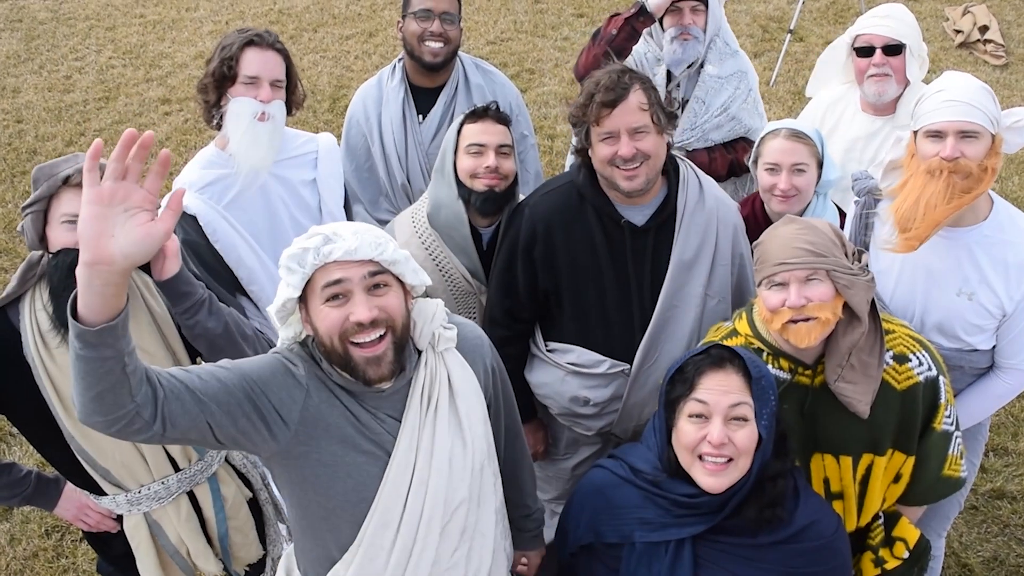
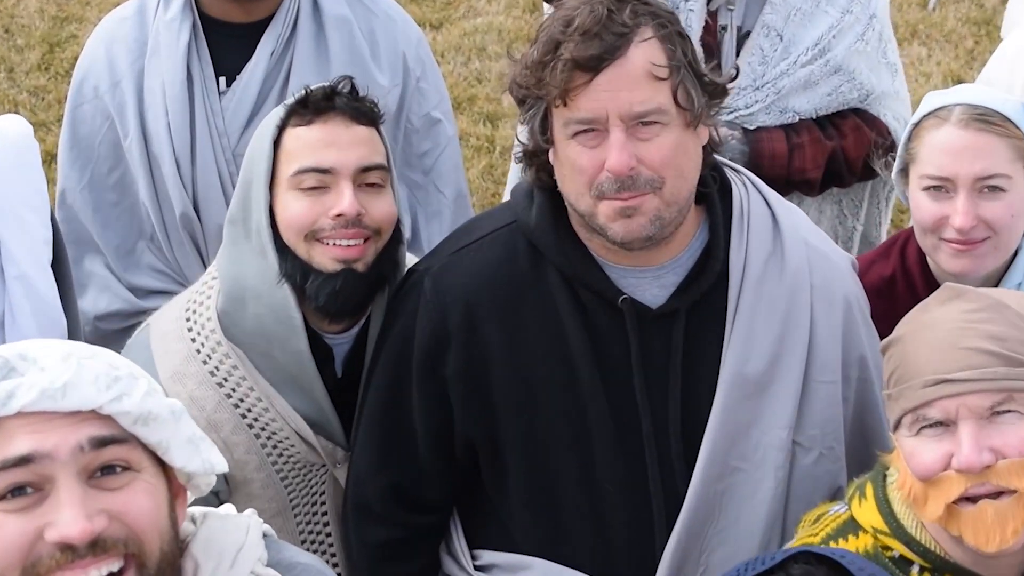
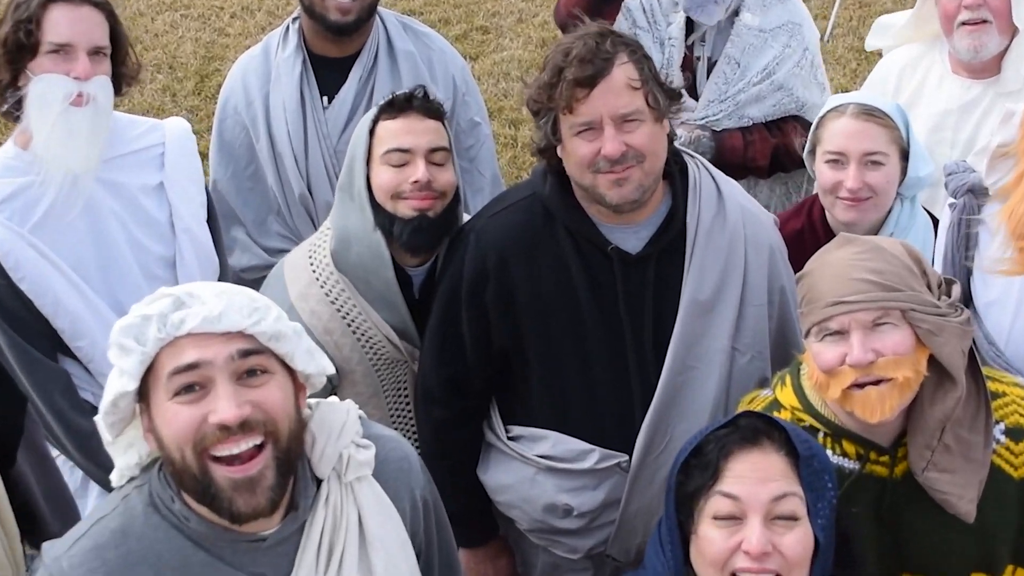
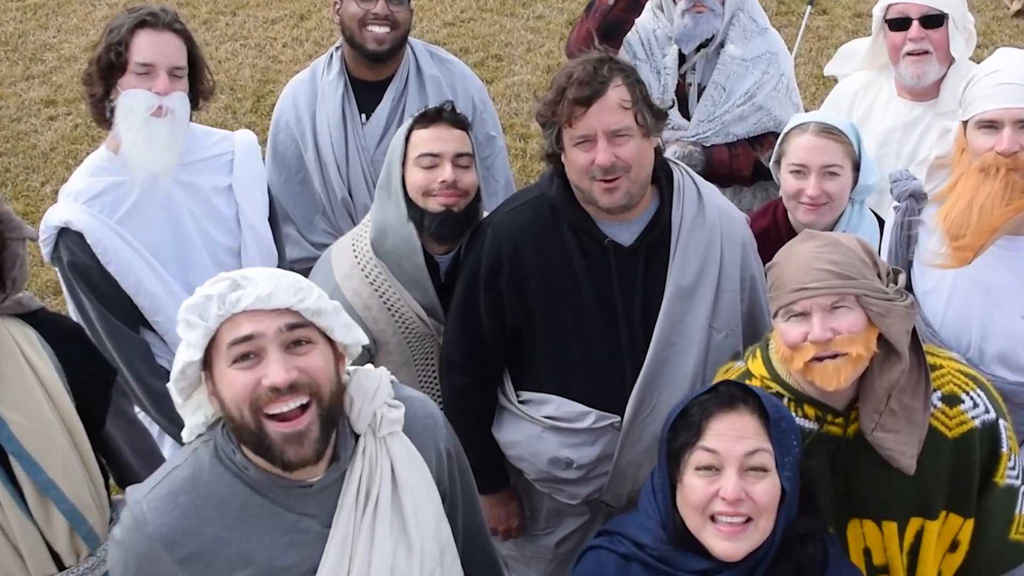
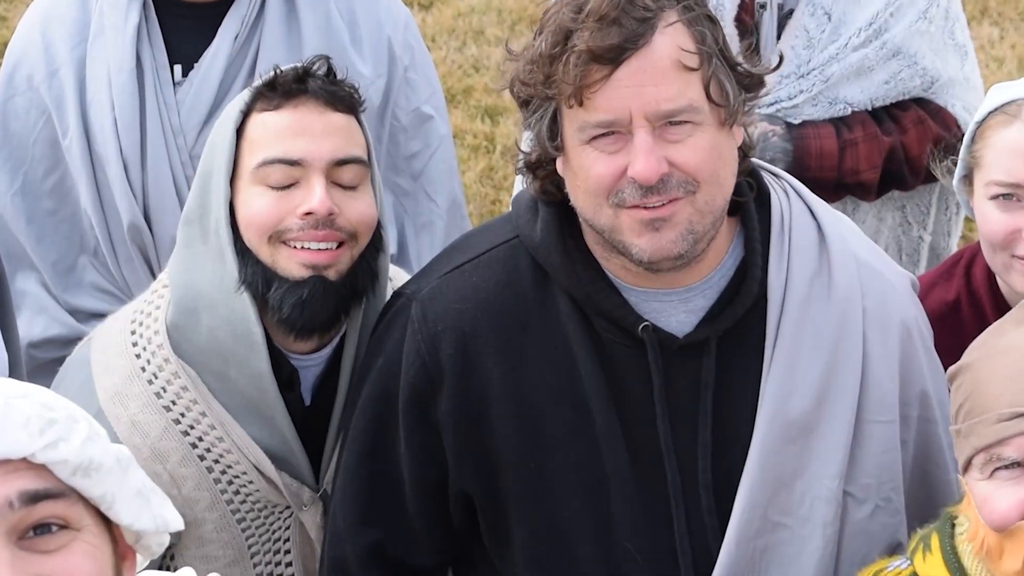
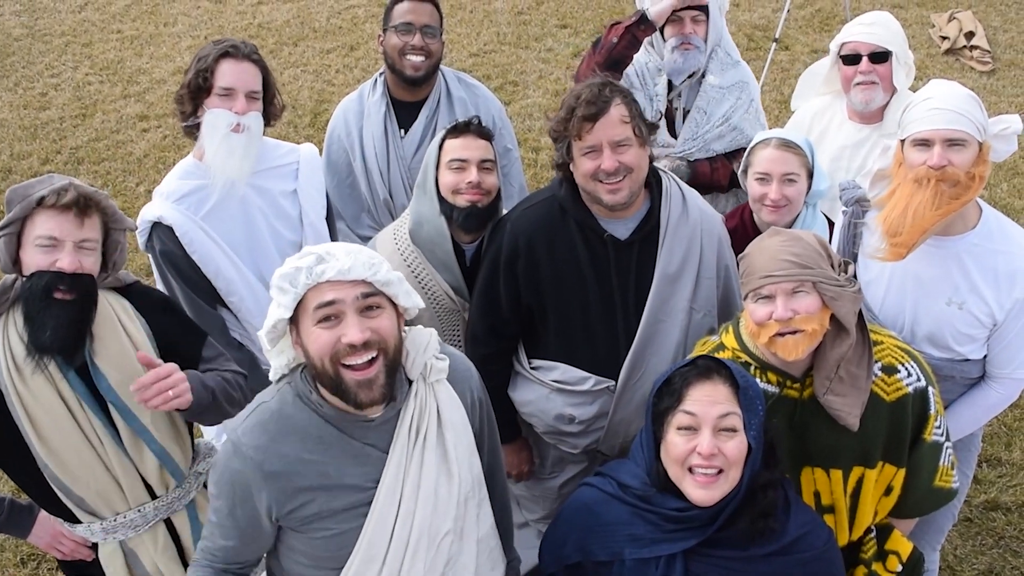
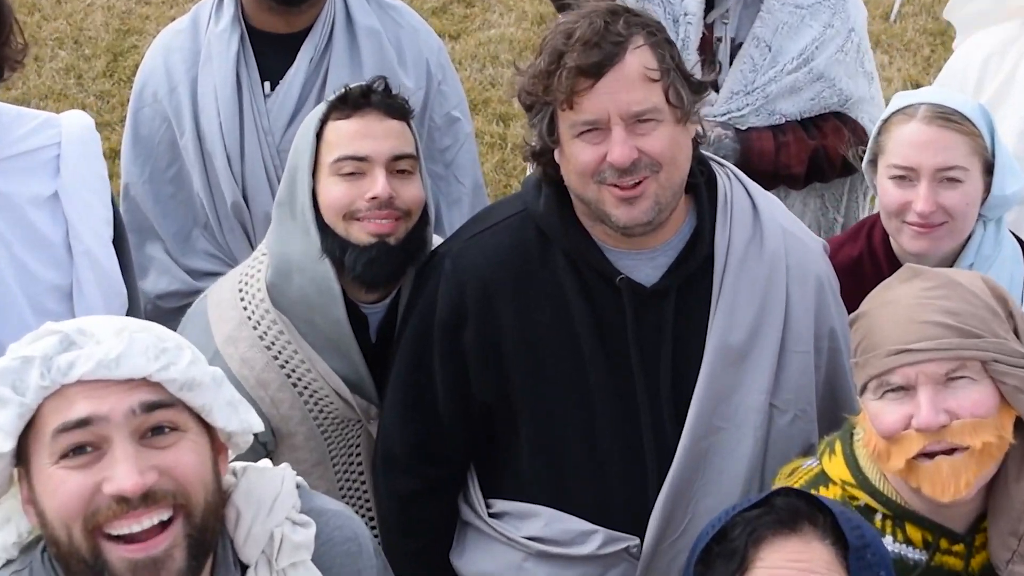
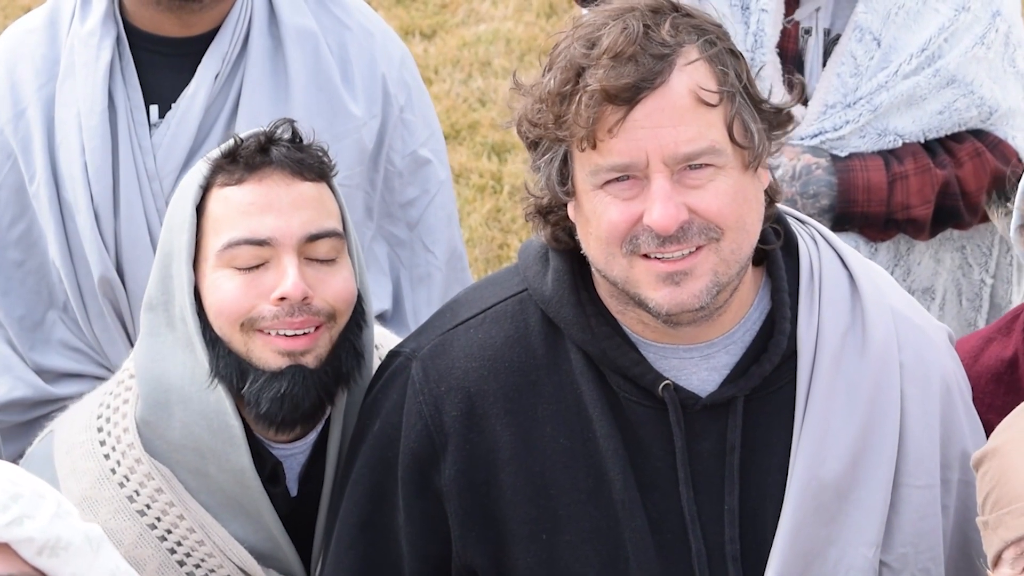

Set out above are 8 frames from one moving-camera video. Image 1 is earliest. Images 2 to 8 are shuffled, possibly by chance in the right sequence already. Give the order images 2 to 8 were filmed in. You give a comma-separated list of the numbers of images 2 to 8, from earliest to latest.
6, 4, 3, 7, 2, 5, 8
